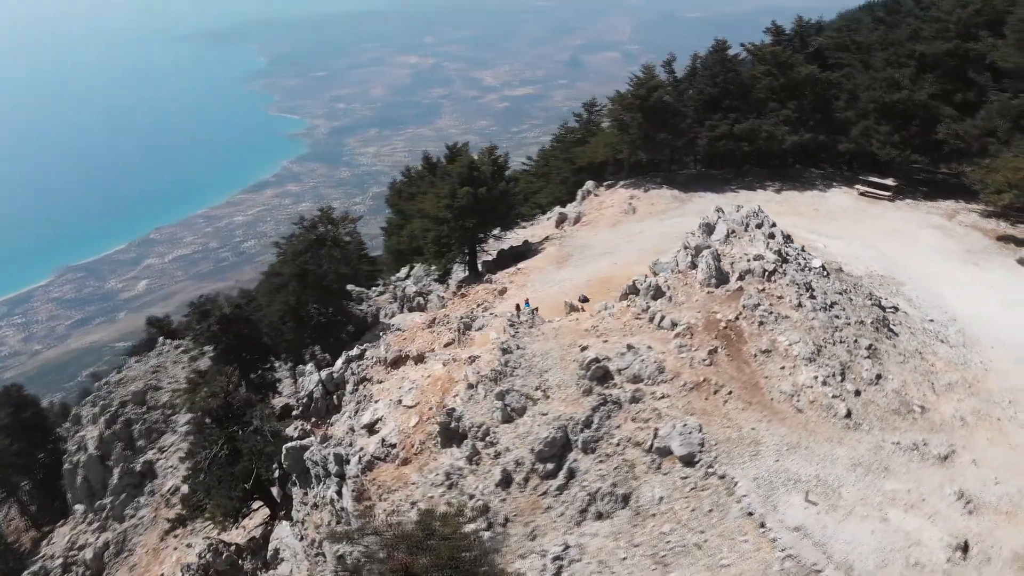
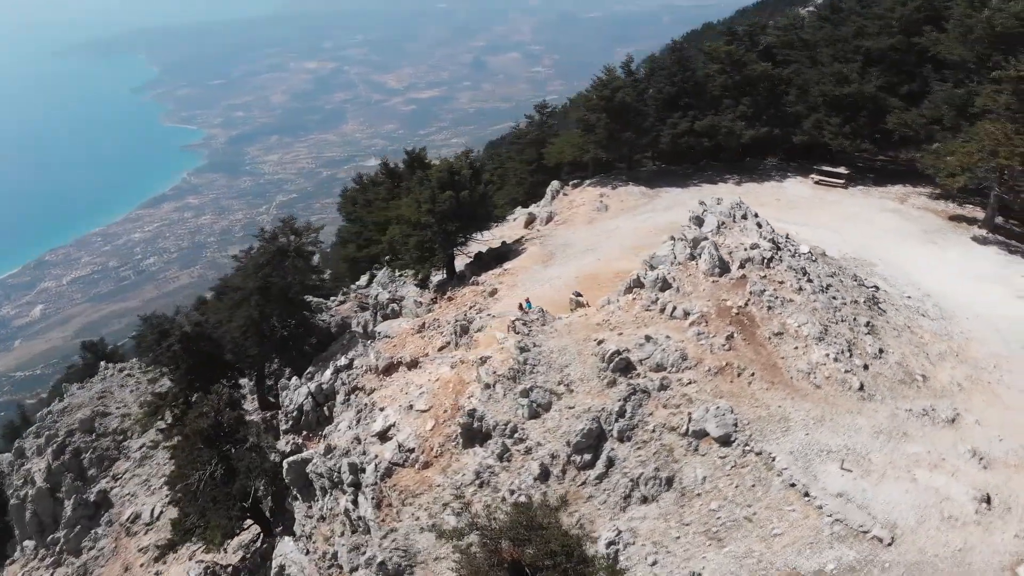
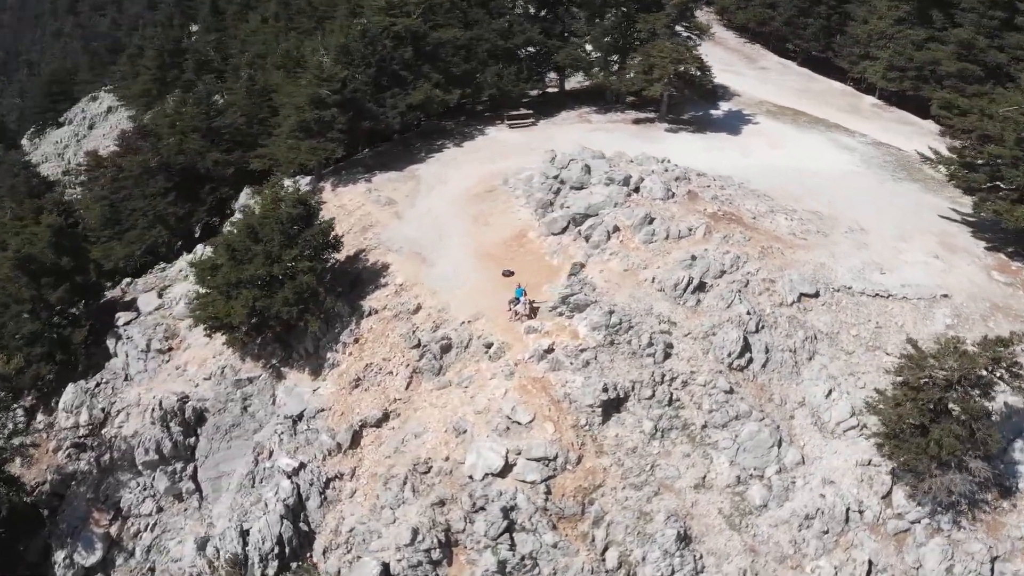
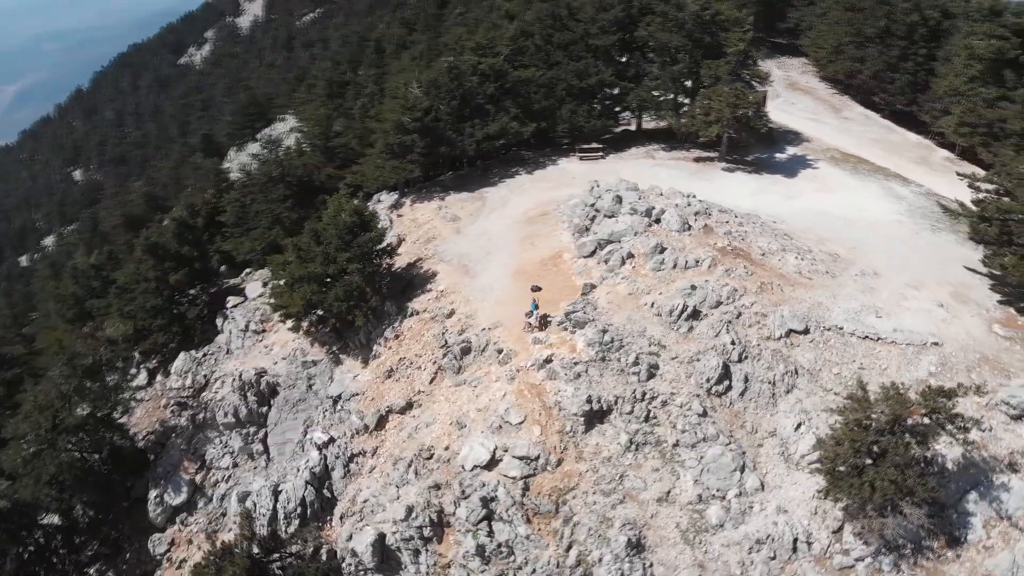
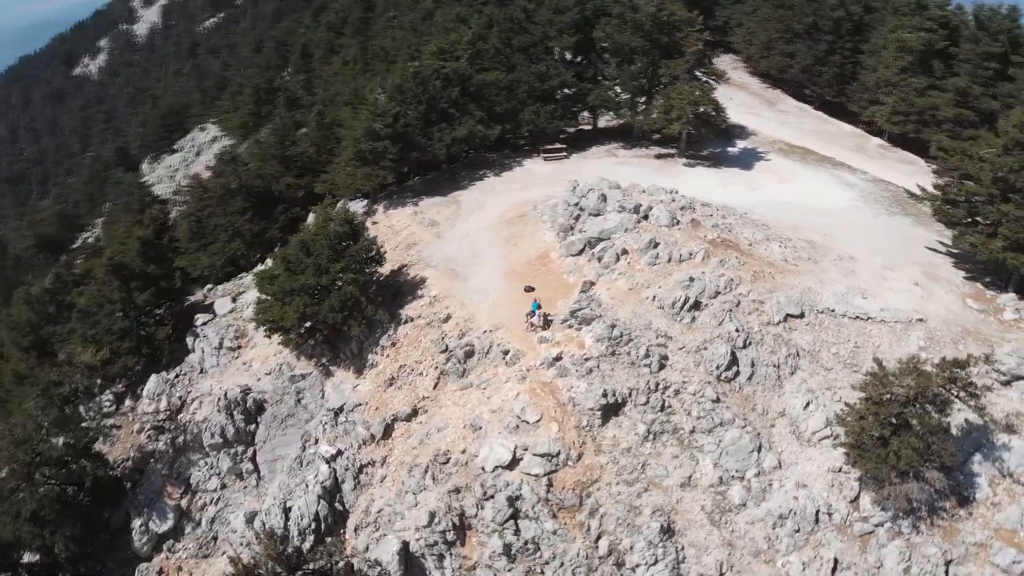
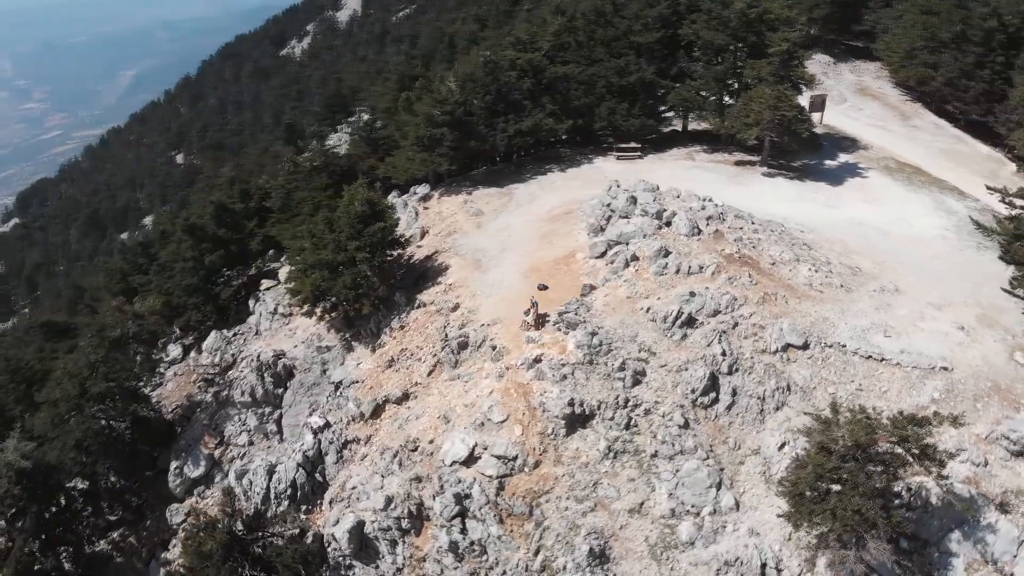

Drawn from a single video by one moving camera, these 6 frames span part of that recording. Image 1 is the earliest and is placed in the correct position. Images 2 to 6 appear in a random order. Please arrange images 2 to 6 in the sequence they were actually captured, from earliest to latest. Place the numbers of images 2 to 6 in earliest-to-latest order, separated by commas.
2, 6, 4, 5, 3
